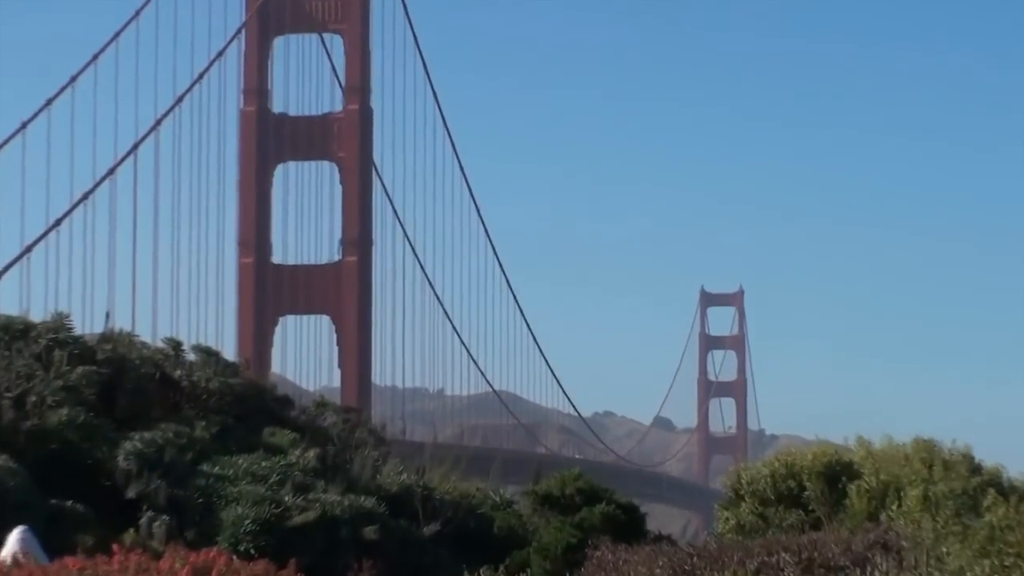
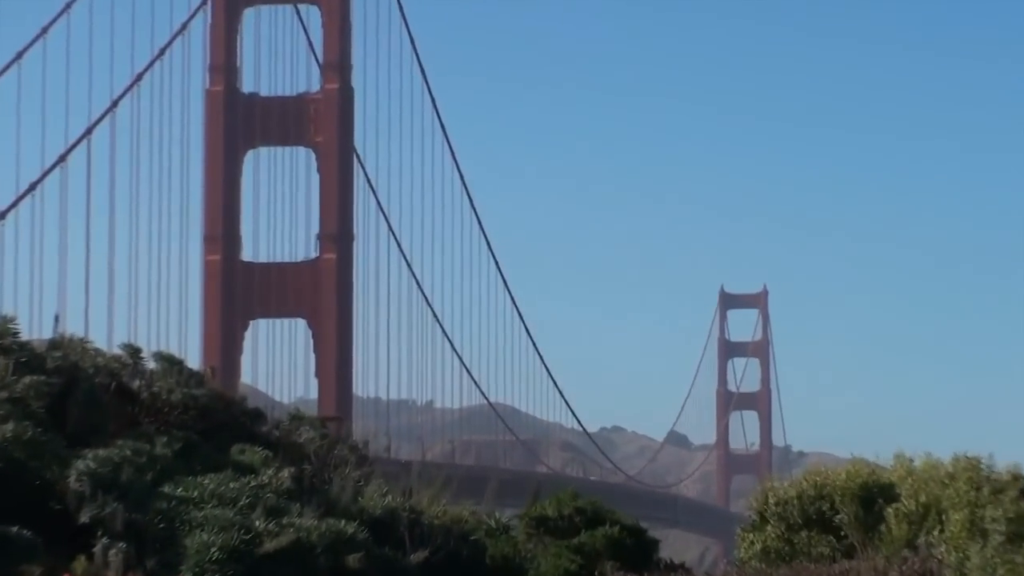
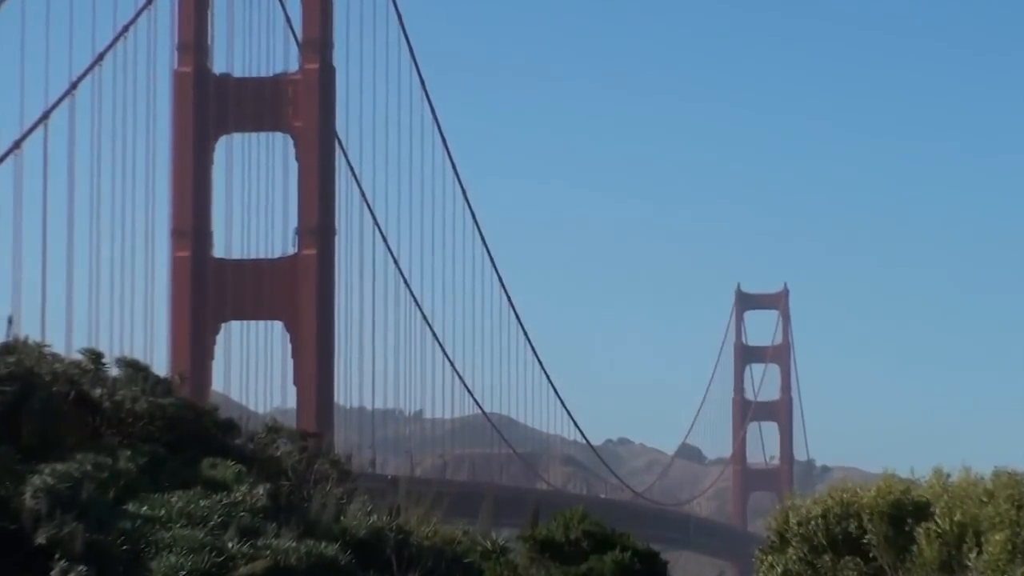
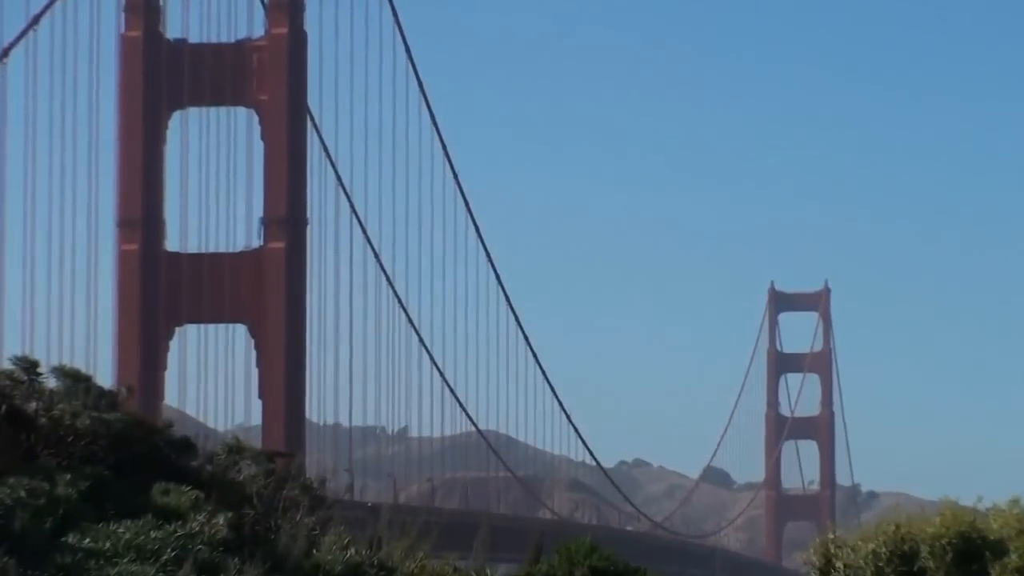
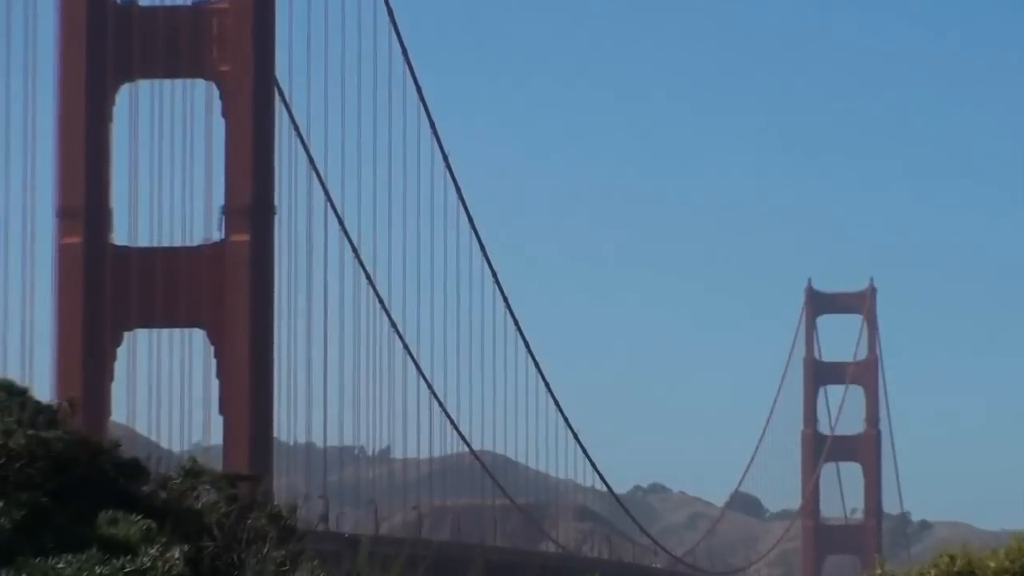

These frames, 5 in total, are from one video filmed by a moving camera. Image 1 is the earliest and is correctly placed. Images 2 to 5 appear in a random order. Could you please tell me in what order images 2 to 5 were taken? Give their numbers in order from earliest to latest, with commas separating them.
2, 3, 4, 5
